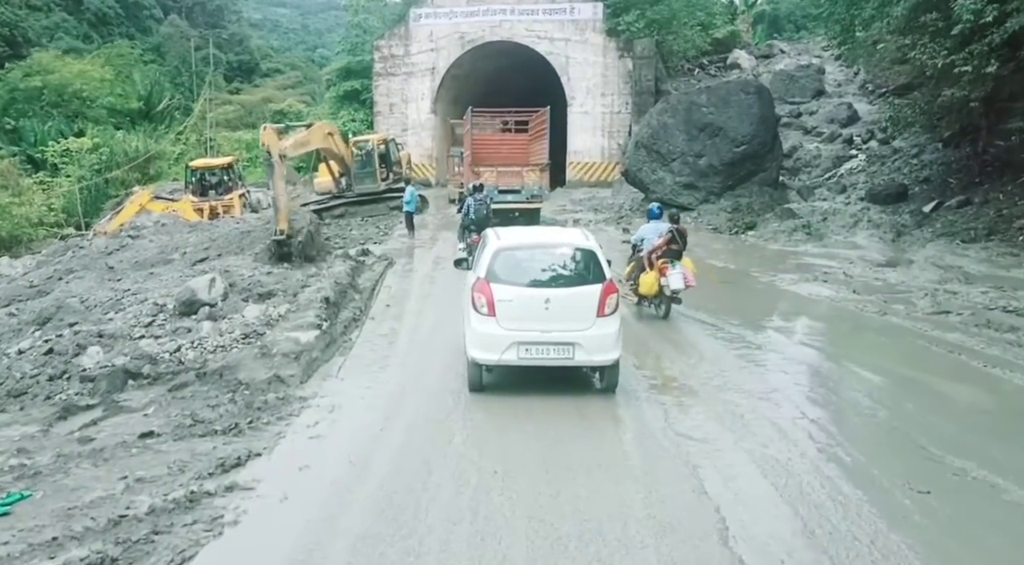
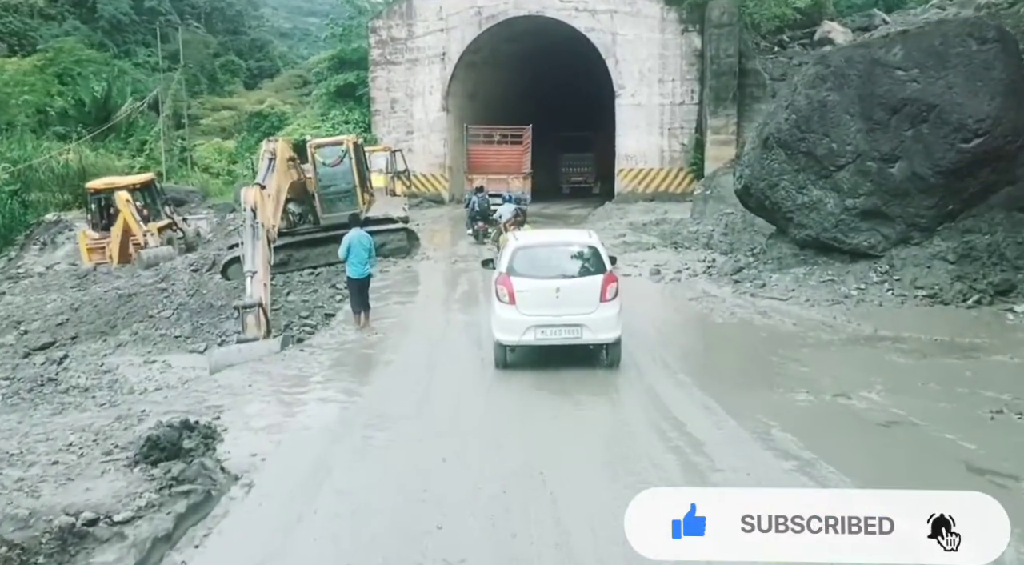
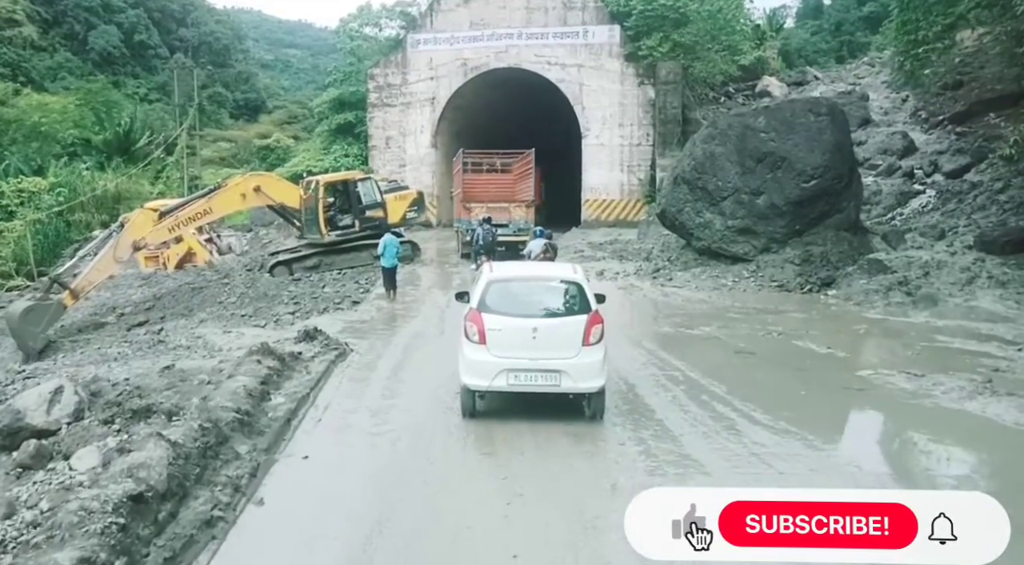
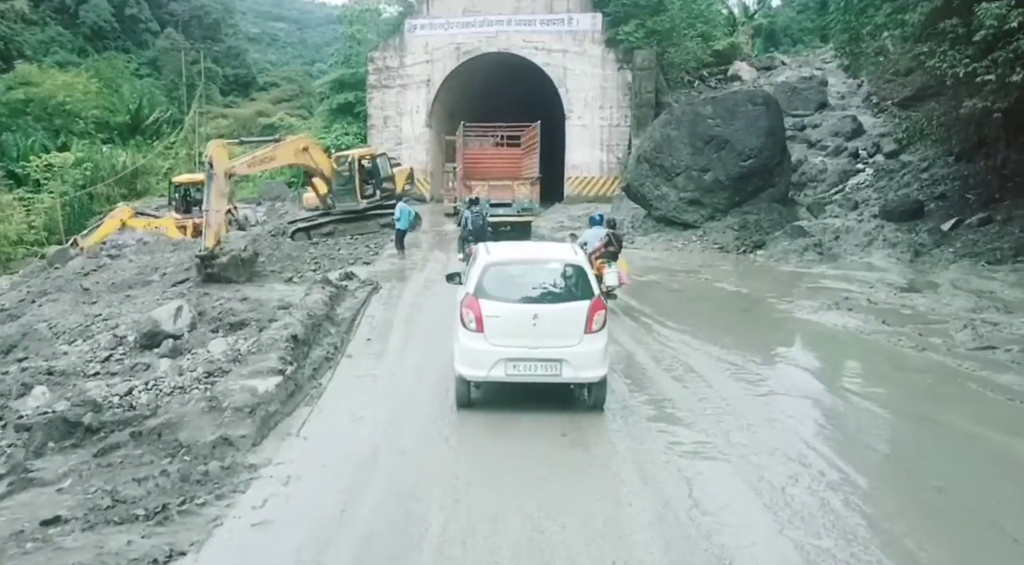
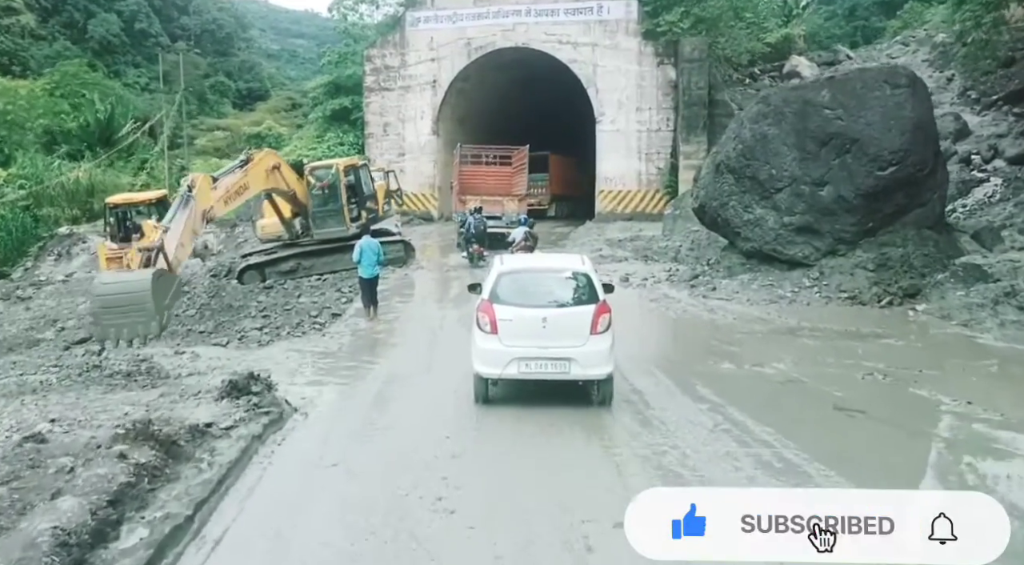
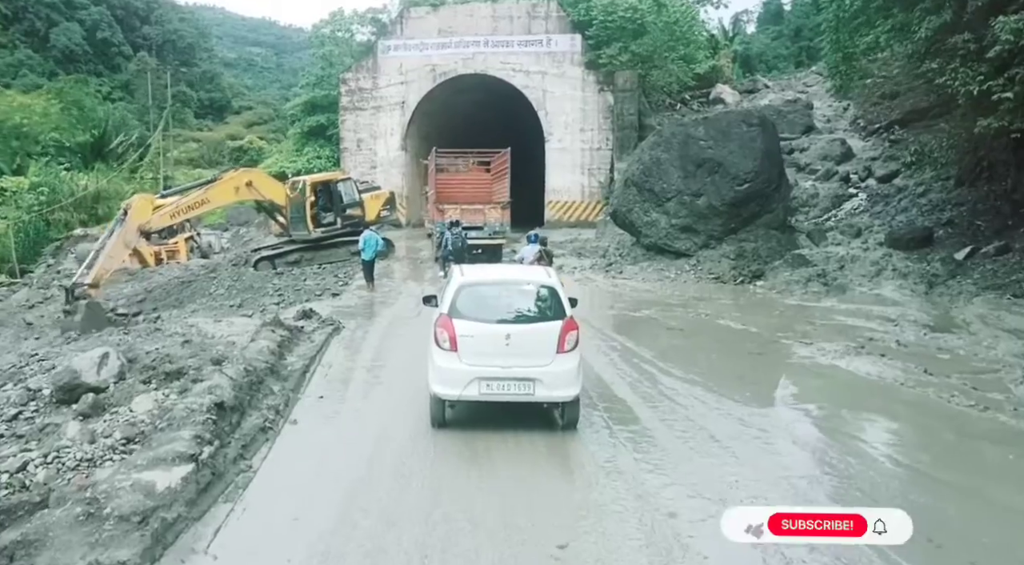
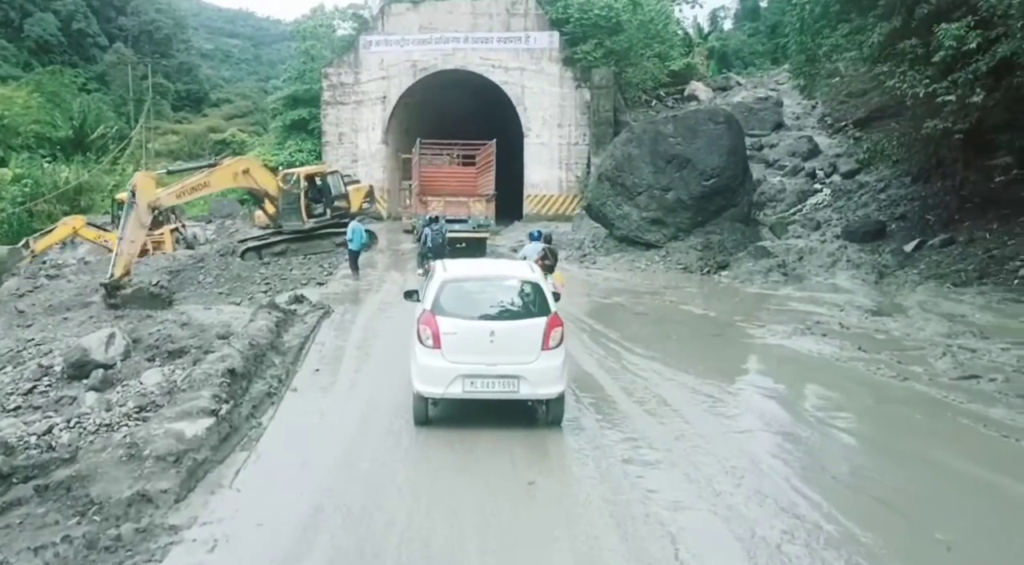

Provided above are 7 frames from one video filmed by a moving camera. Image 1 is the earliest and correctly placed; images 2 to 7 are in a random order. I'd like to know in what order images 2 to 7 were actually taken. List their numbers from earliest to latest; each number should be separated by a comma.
4, 7, 6, 3, 5, 2
